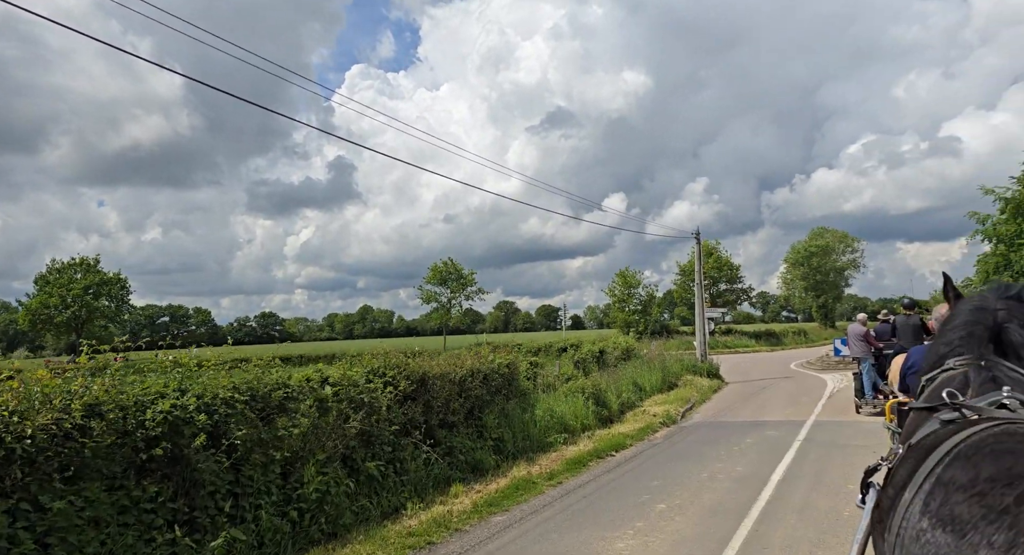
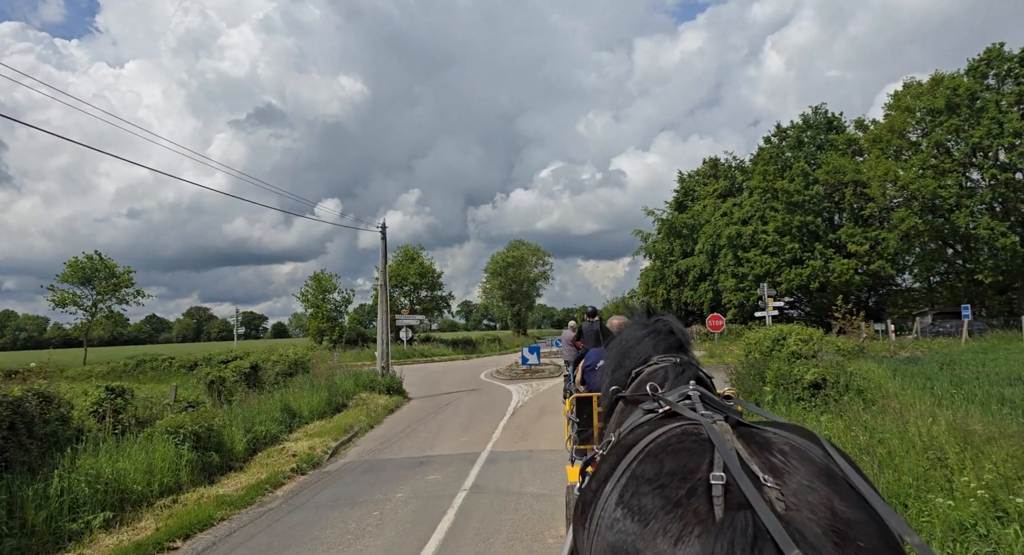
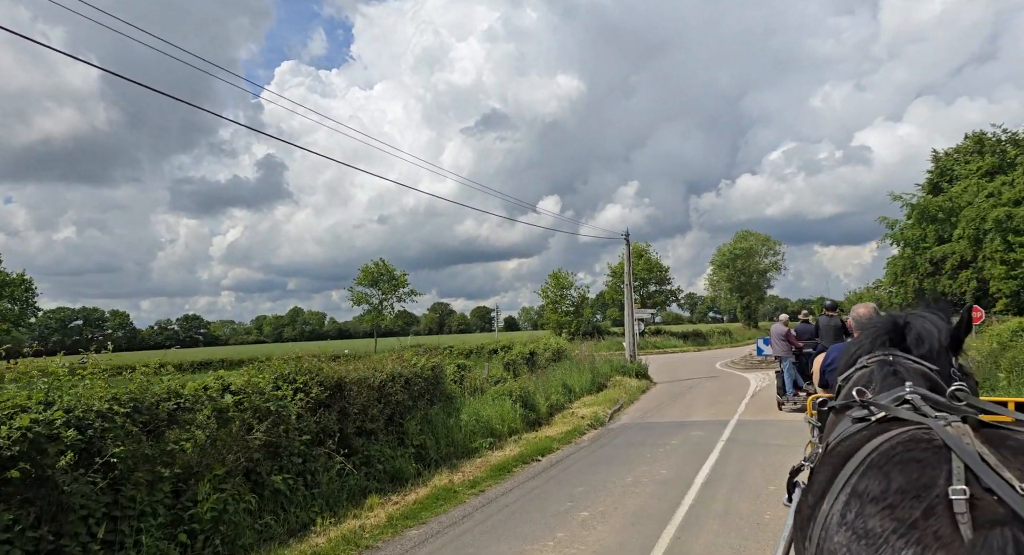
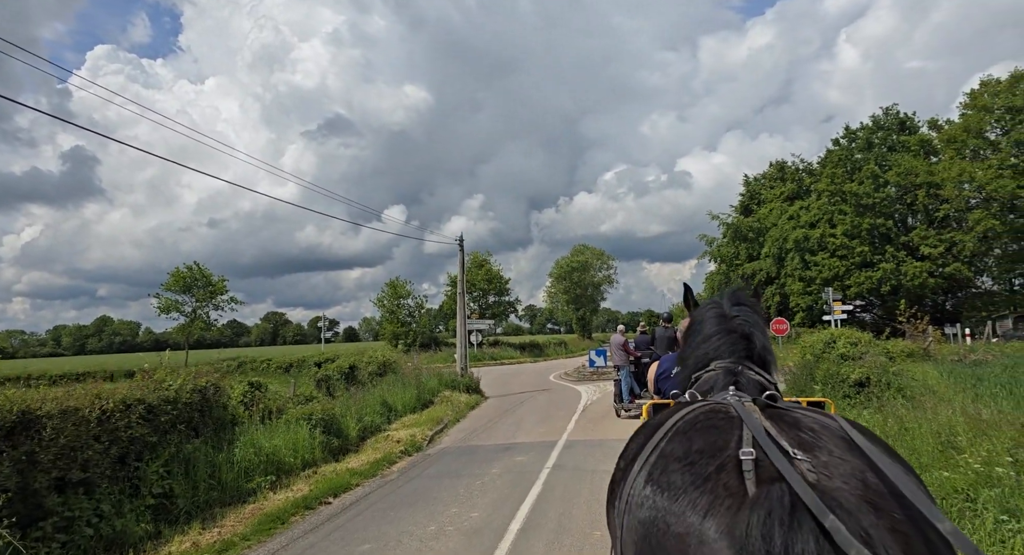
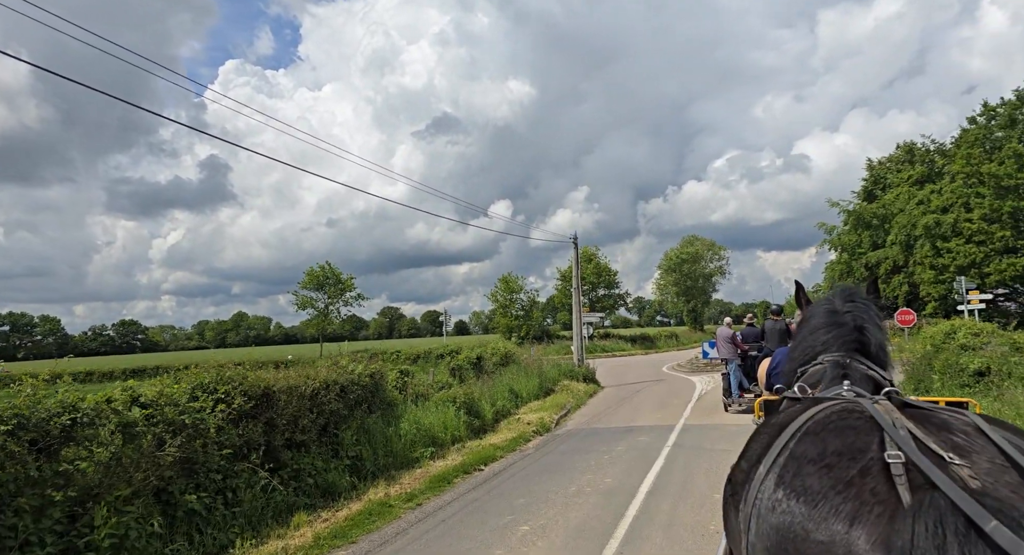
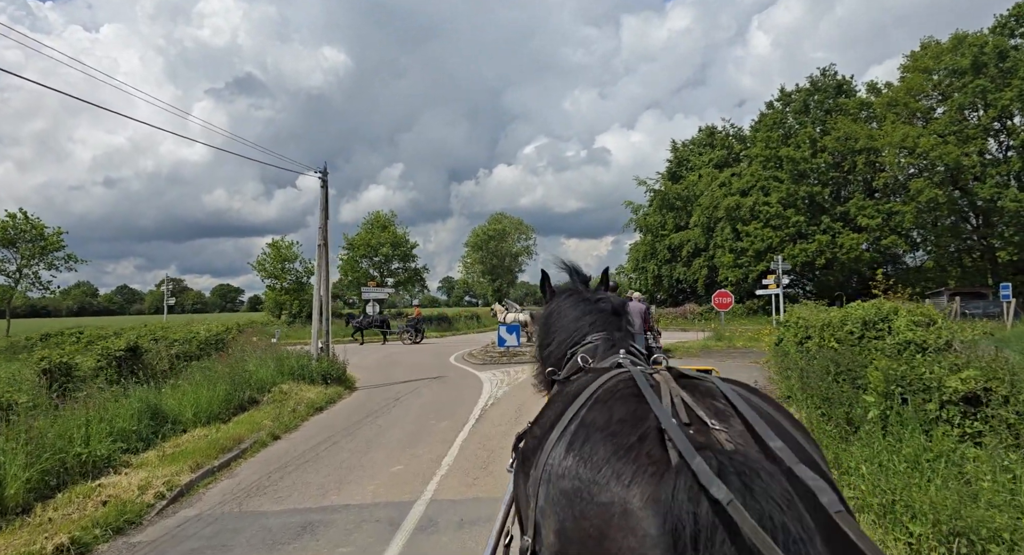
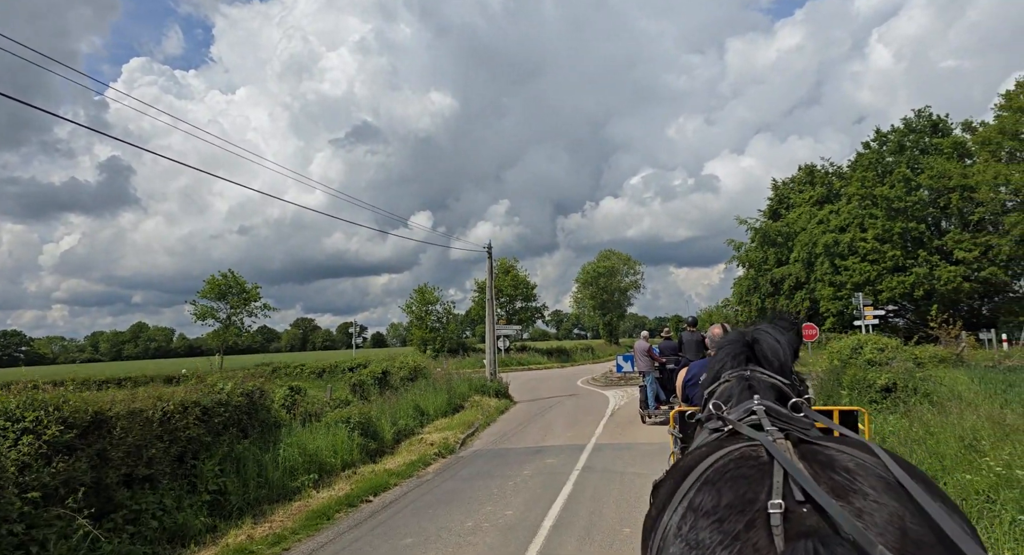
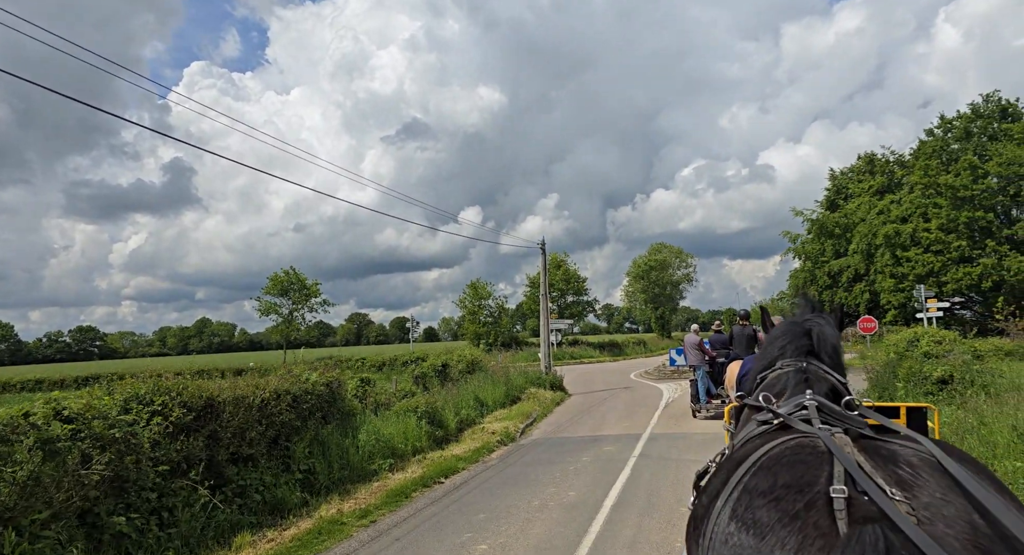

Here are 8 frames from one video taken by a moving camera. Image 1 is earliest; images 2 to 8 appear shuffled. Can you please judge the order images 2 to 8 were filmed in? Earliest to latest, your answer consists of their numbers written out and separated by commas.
3, 5, 8, 7, 4, 2, 6
